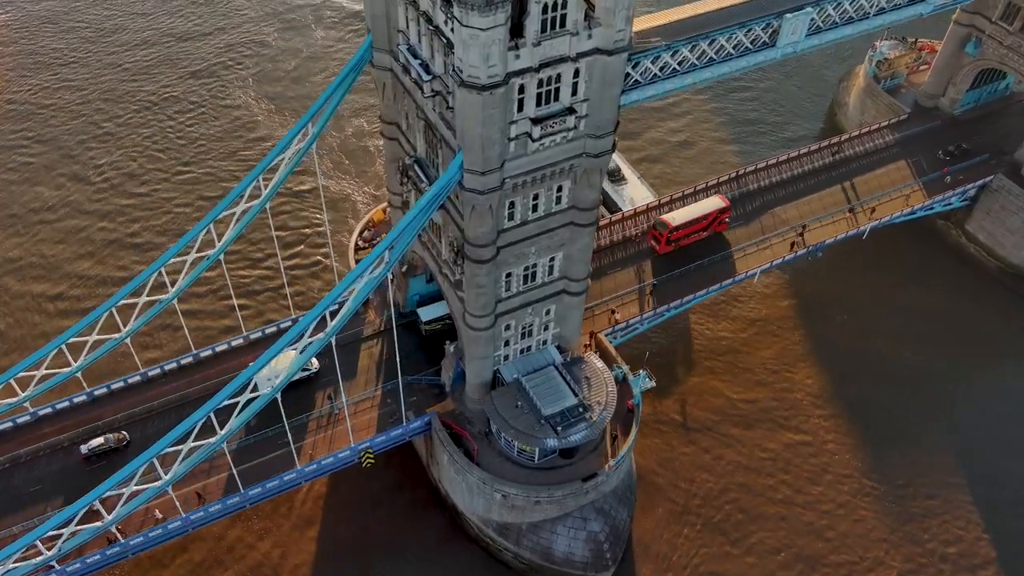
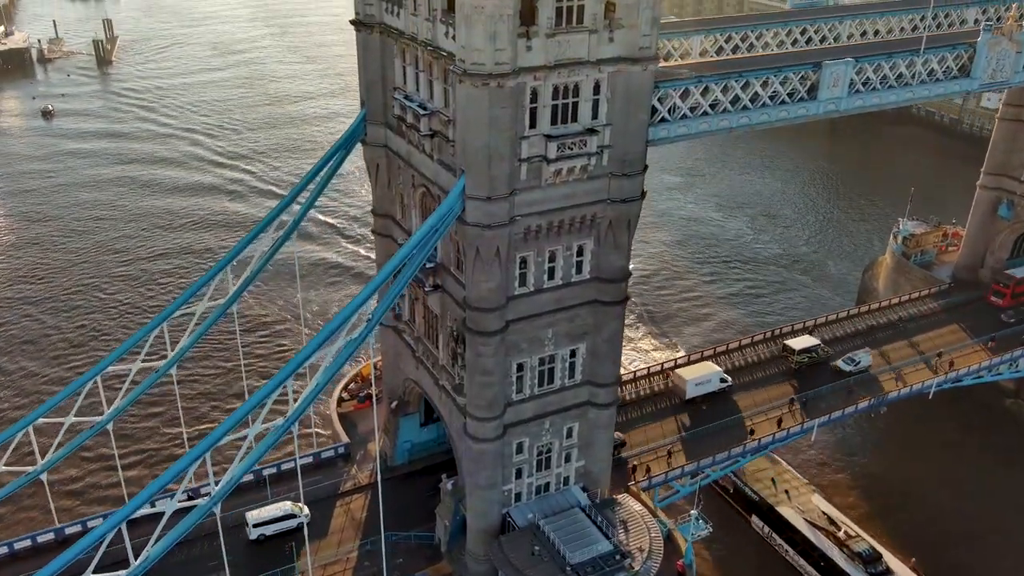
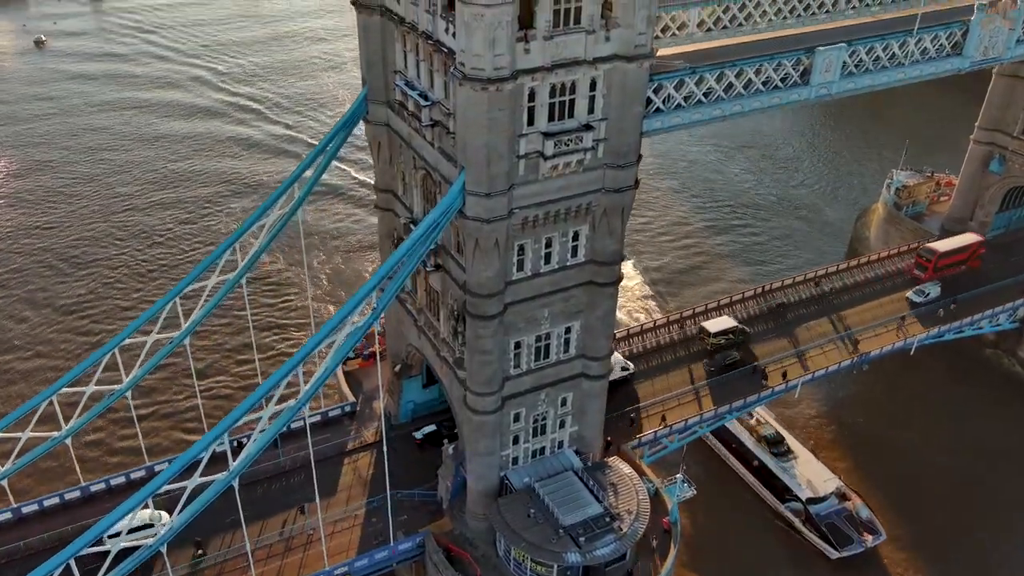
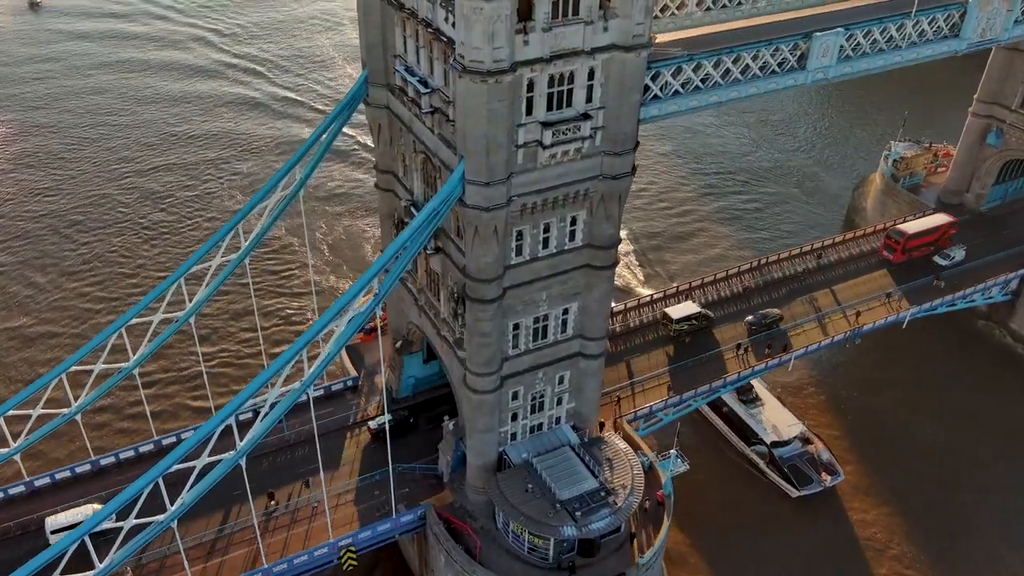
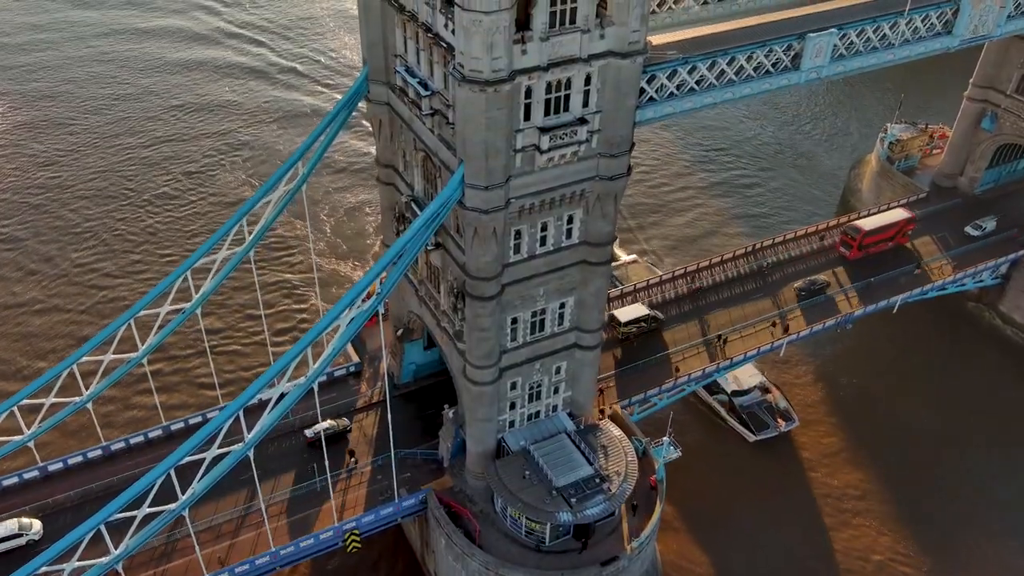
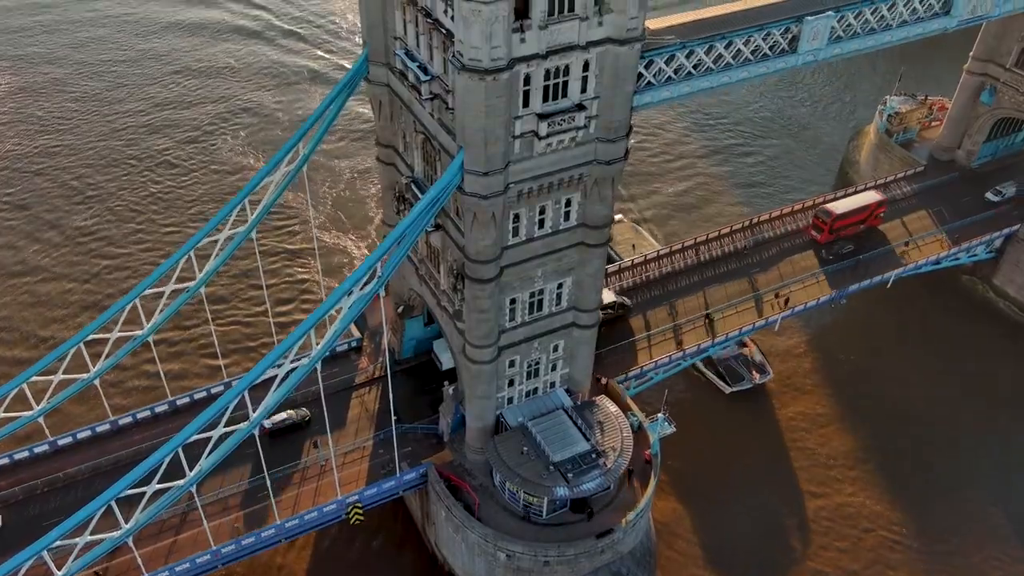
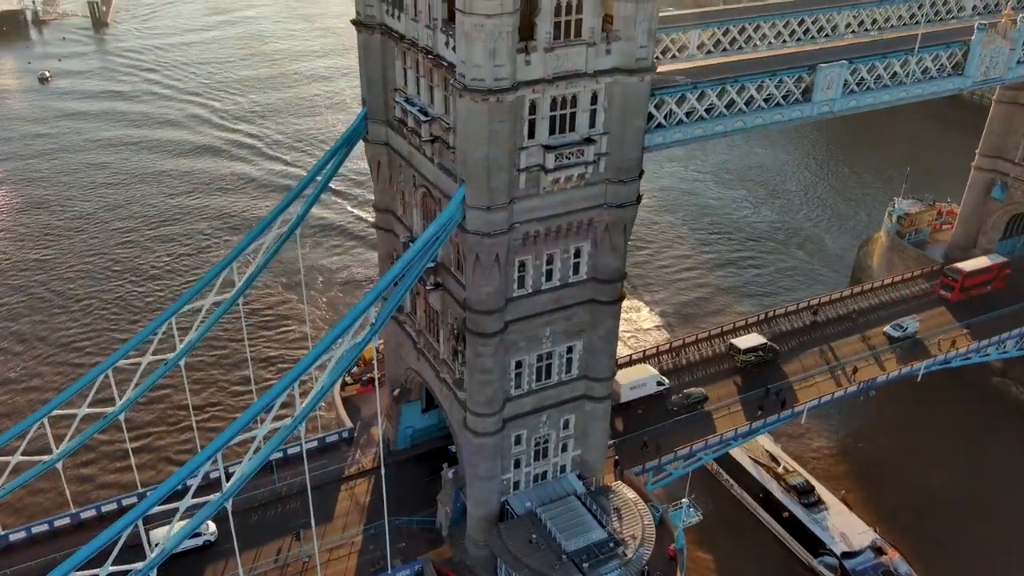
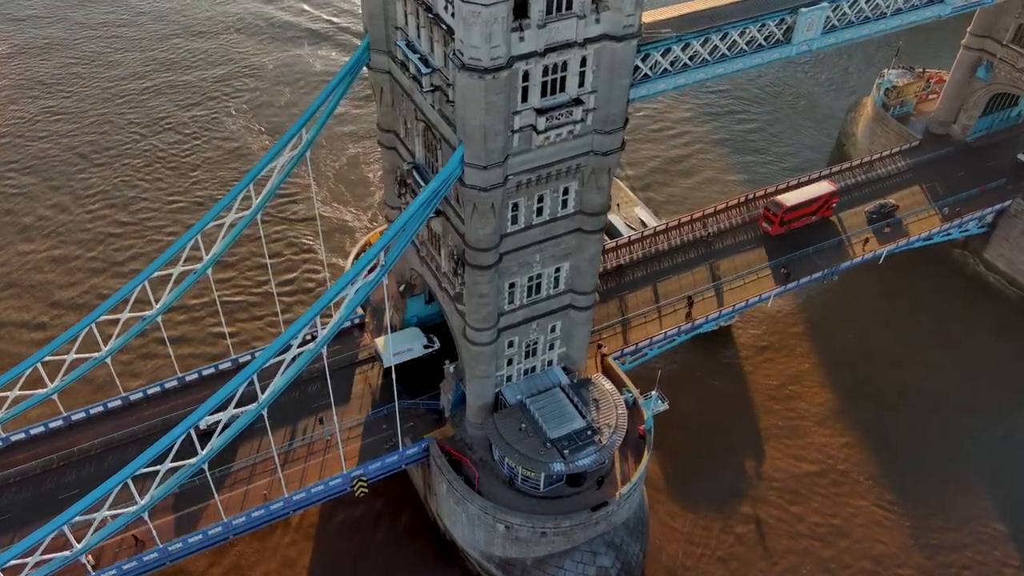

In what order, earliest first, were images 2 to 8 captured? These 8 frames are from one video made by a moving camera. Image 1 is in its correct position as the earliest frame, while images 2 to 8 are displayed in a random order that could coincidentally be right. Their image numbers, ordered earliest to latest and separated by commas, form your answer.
8, 6, 5, 4, 3, 7, 2
